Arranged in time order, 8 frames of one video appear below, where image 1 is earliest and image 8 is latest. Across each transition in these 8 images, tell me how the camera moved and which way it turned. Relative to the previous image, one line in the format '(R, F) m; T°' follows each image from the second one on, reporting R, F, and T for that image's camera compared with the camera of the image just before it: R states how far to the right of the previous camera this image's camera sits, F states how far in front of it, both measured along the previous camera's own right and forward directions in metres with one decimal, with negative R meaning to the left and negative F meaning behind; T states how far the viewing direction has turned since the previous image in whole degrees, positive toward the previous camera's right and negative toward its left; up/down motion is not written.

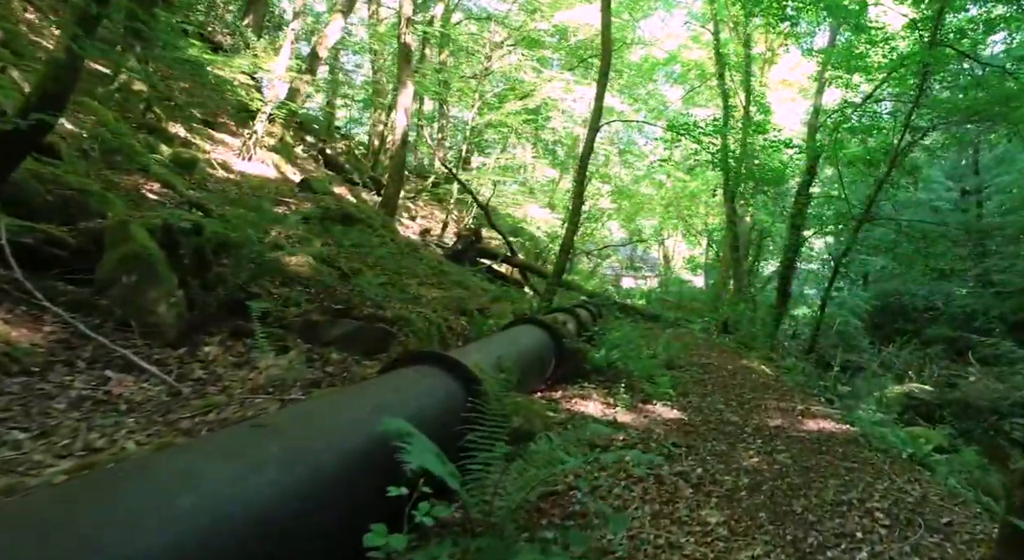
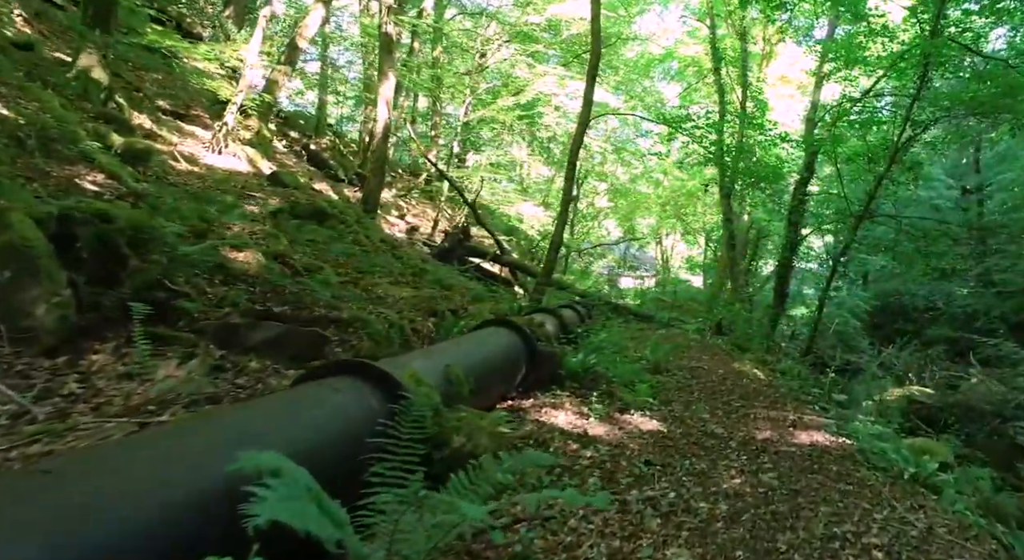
(+0.3, +0.5) m; 0°
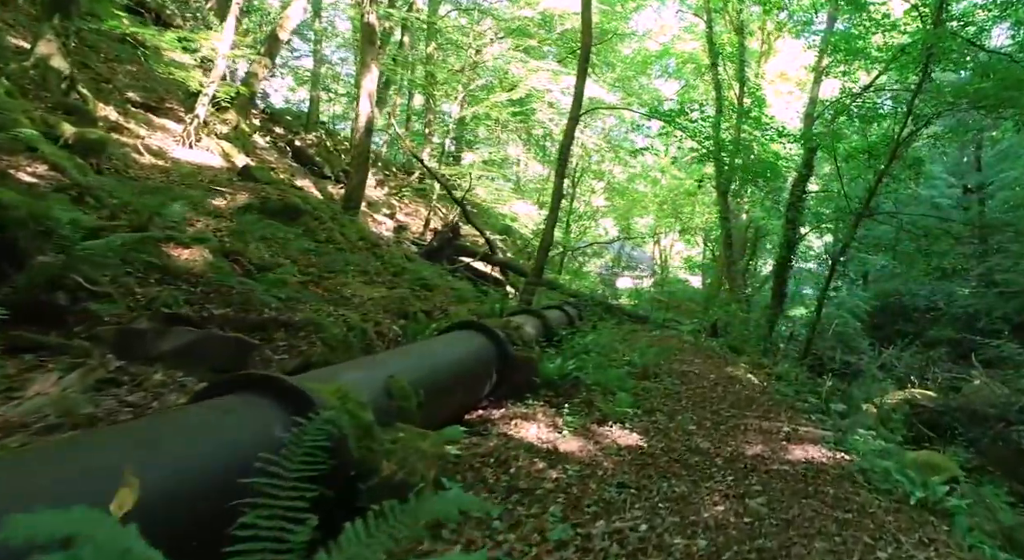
(+0.2, +0.4) m; 0°
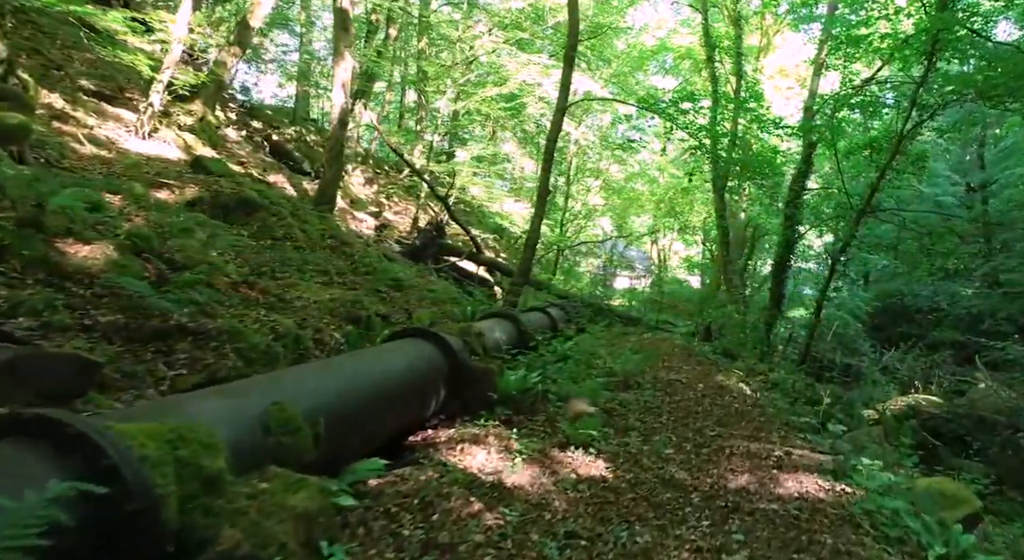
(+0.3, +0.6) m; 0°
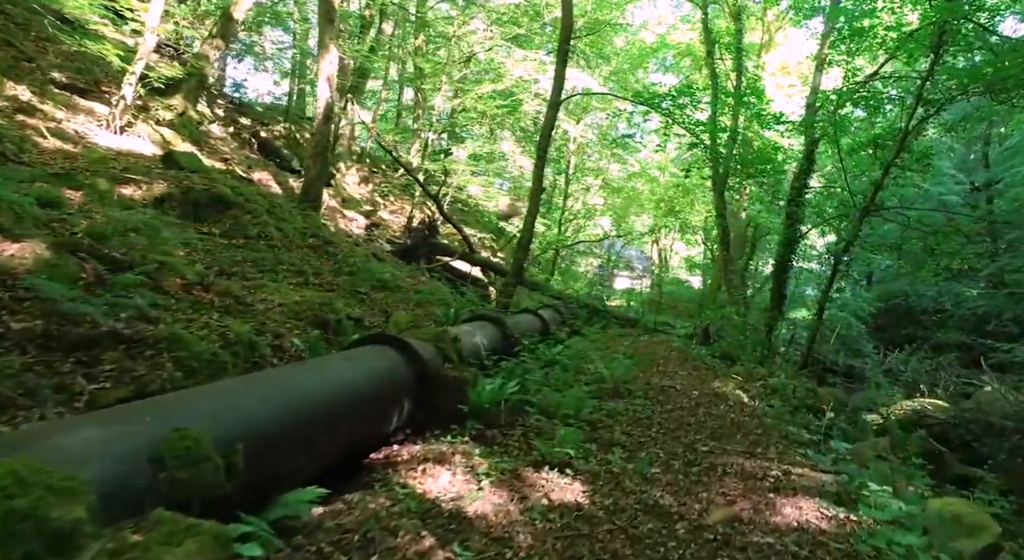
(+0.2, +0.4) m; 0°
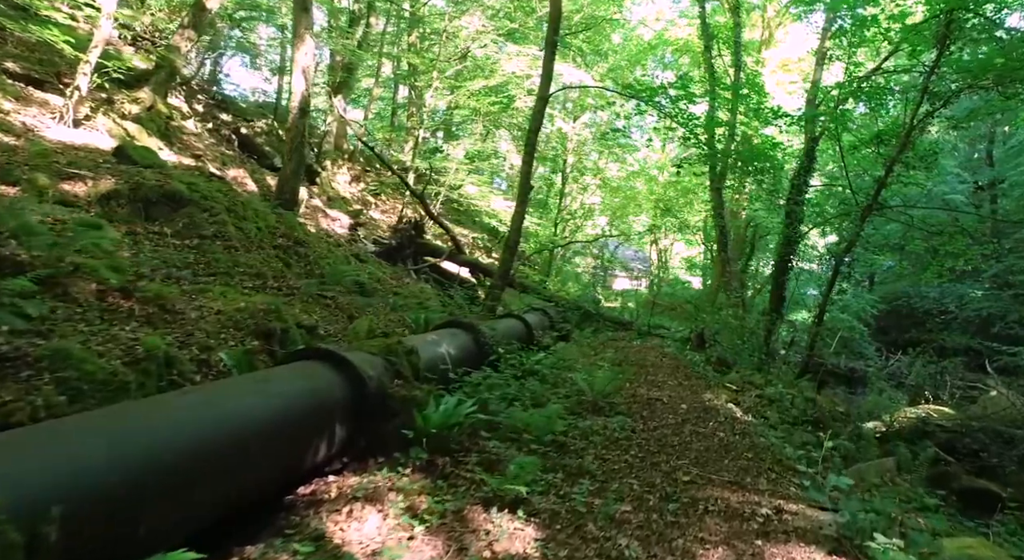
(+0.3, +0.5) m; 0°
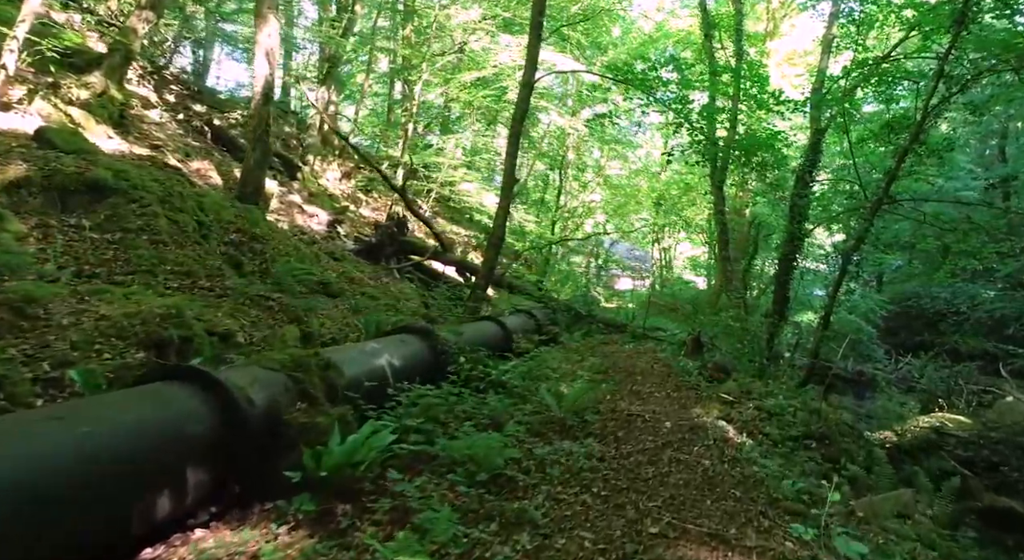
(+0.4, +0.8) m; 0°
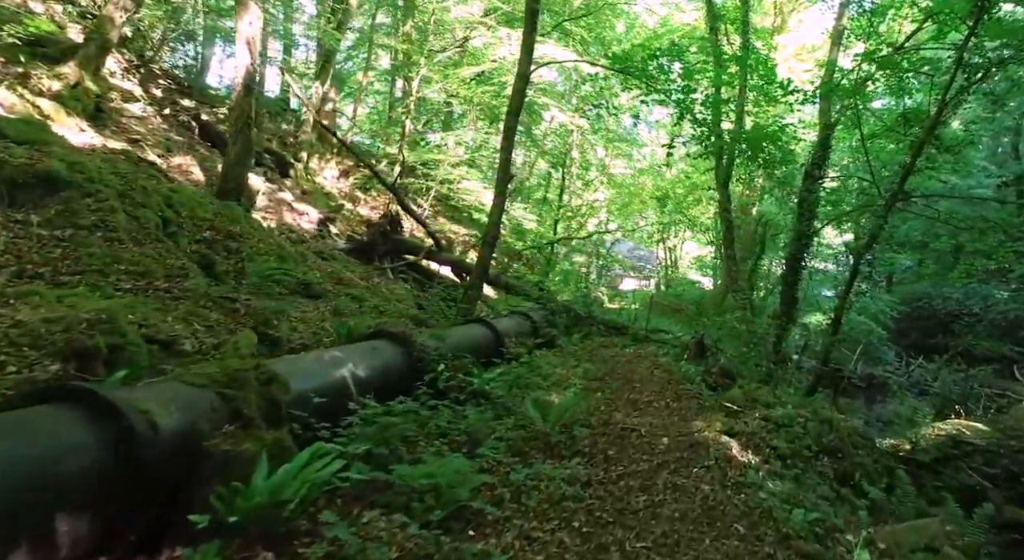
(+0.2, +0.5) m; -1°
